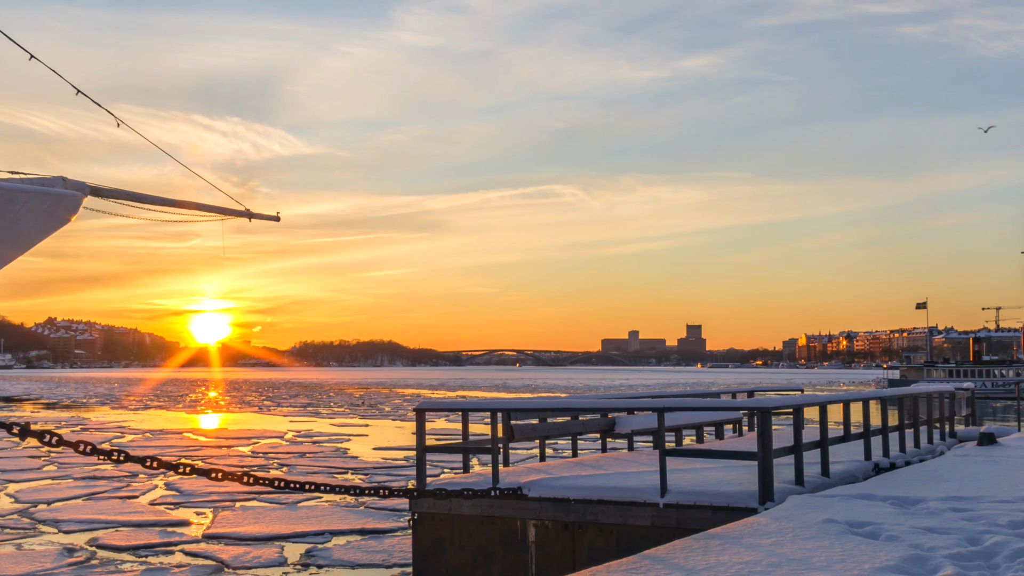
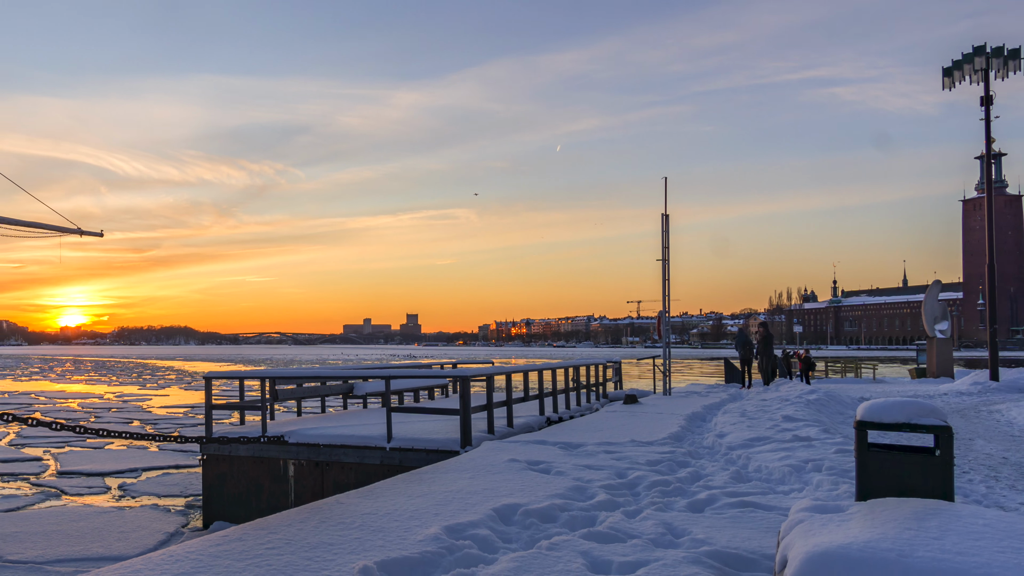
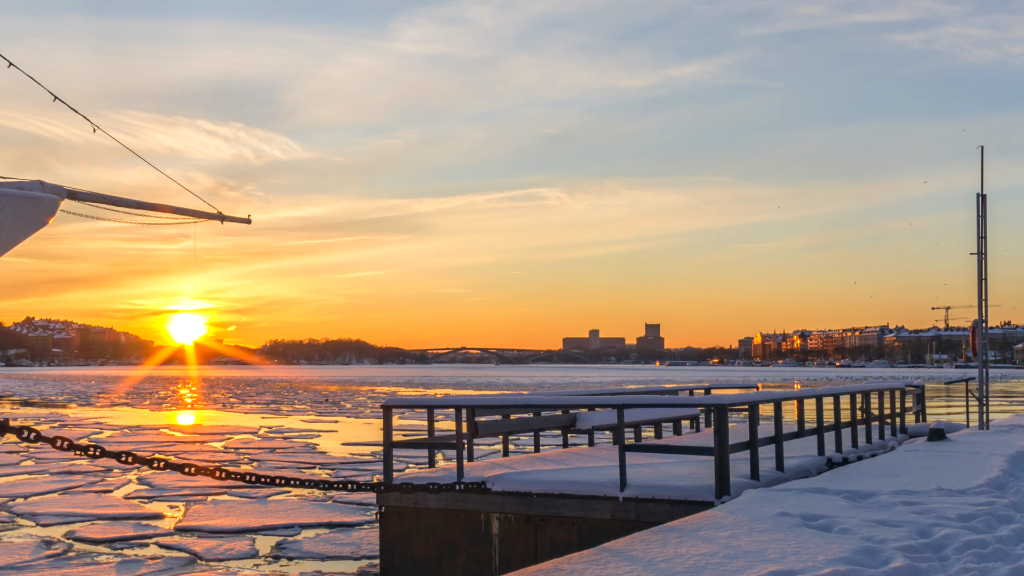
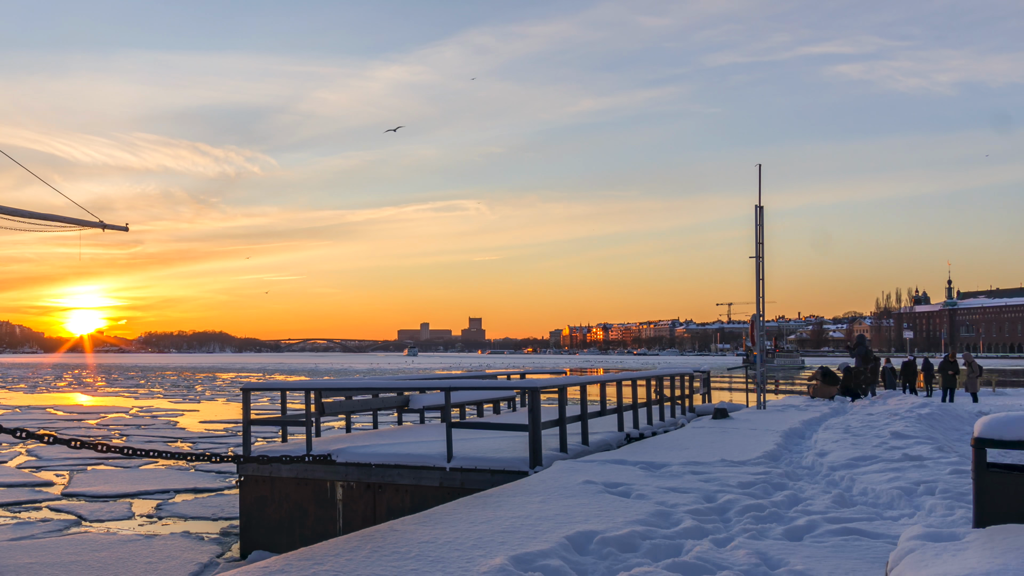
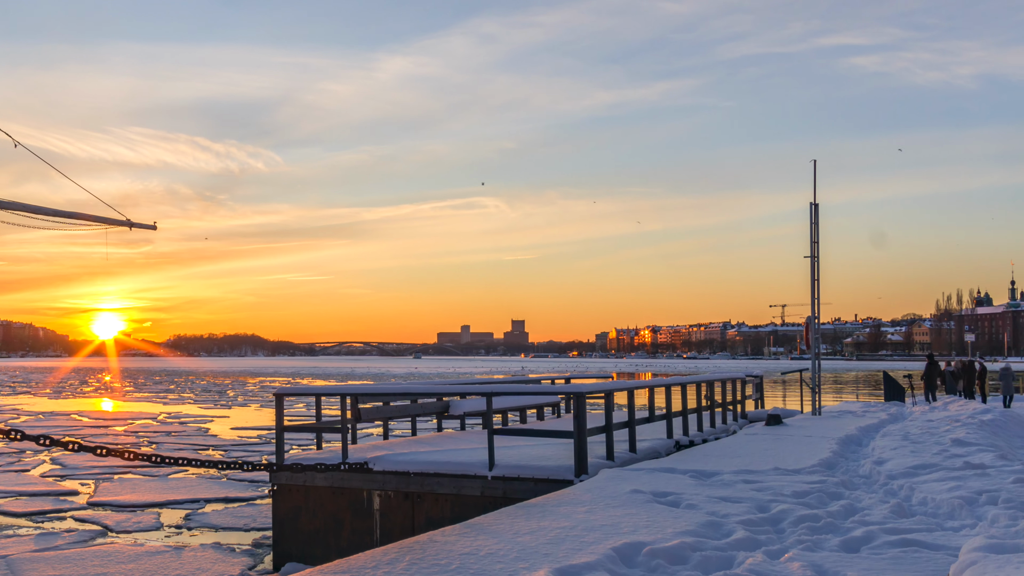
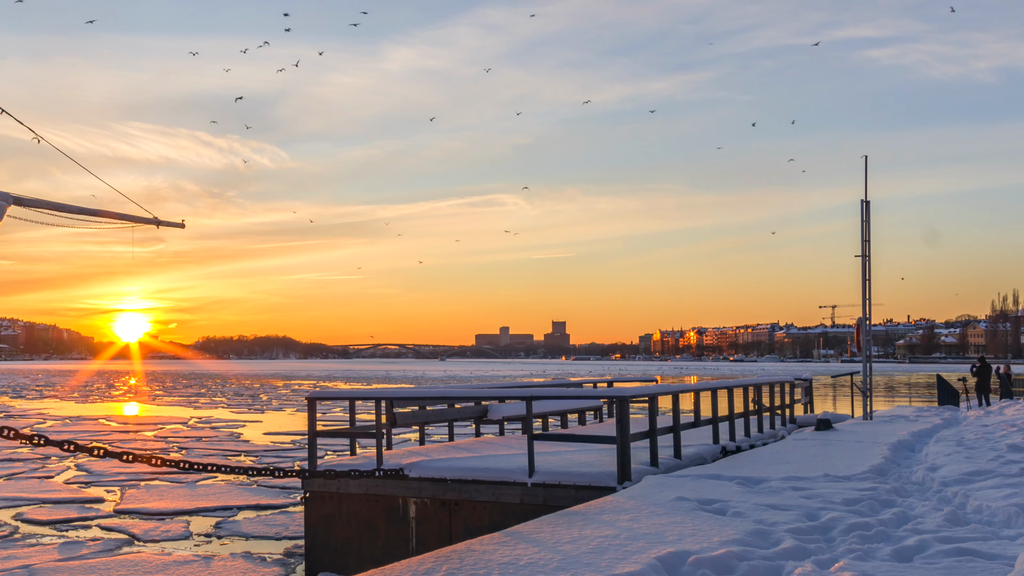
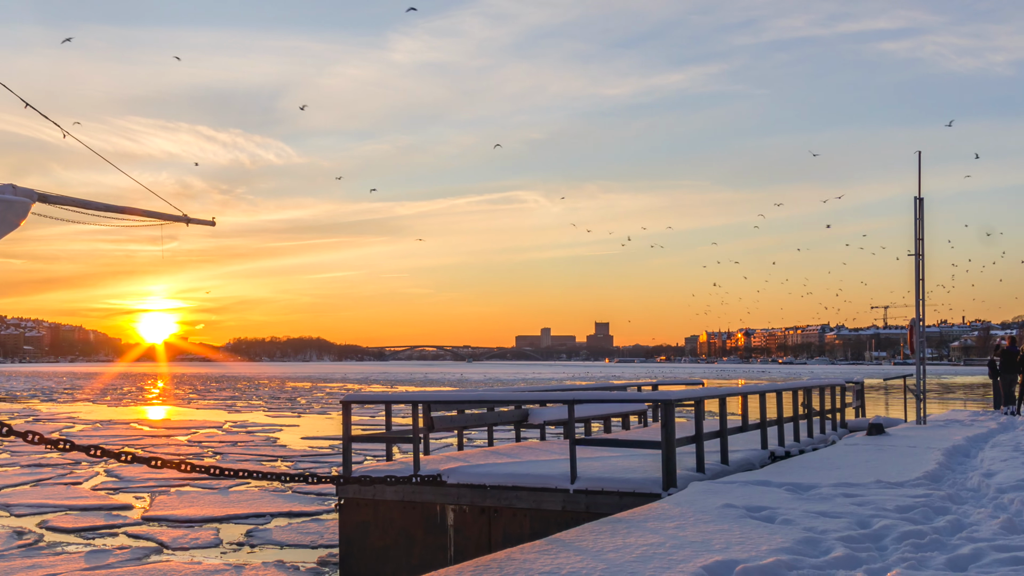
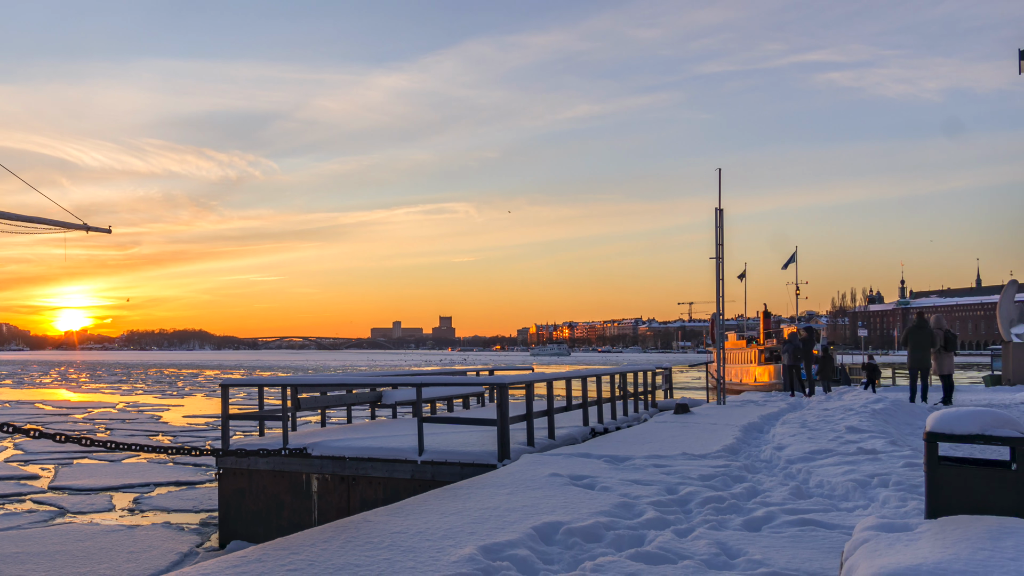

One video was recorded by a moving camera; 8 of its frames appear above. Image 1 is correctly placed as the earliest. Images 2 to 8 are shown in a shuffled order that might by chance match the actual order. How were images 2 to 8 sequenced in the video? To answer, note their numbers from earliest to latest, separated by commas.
3, 7, 6, 5, 4, 8, 2
